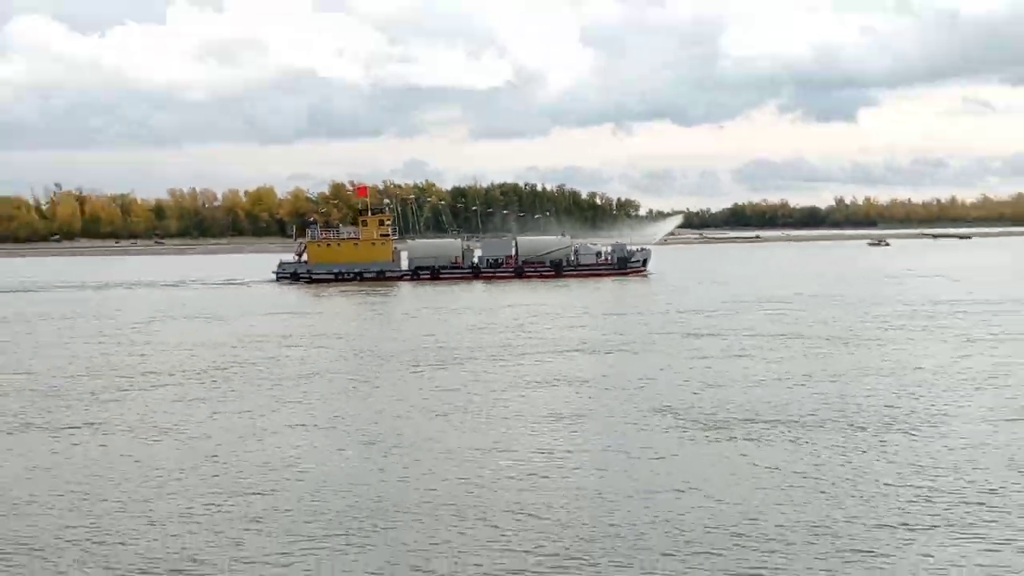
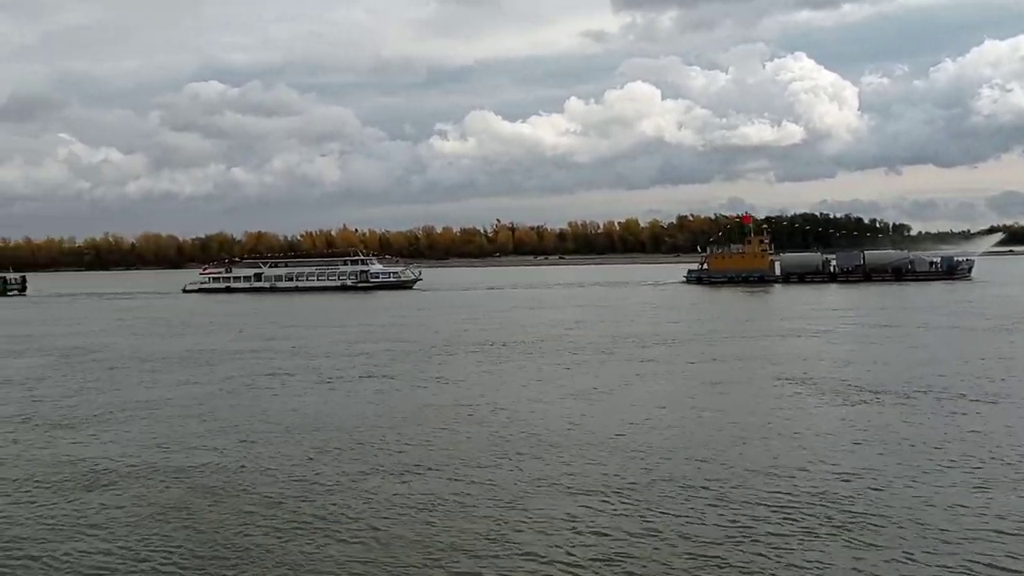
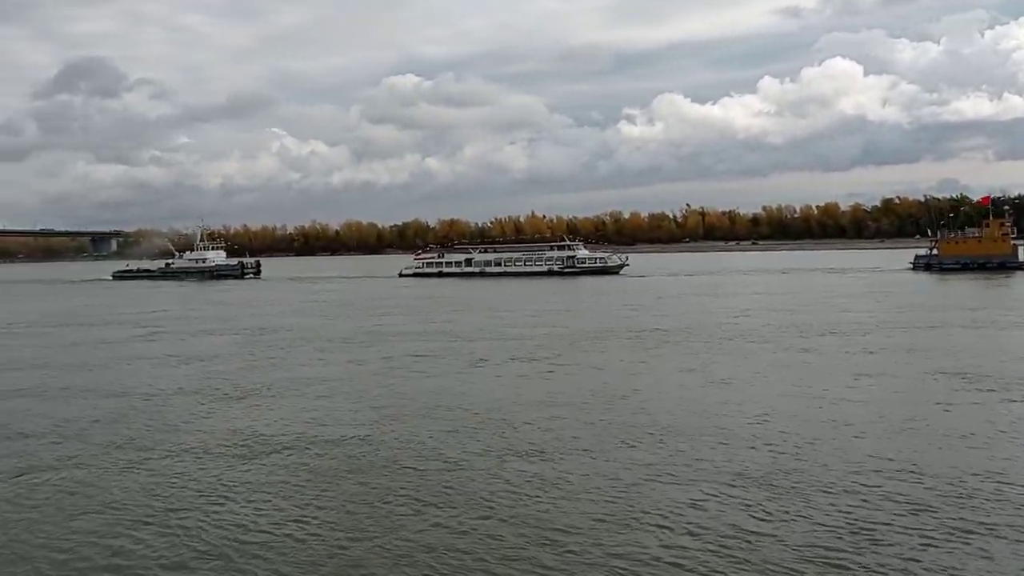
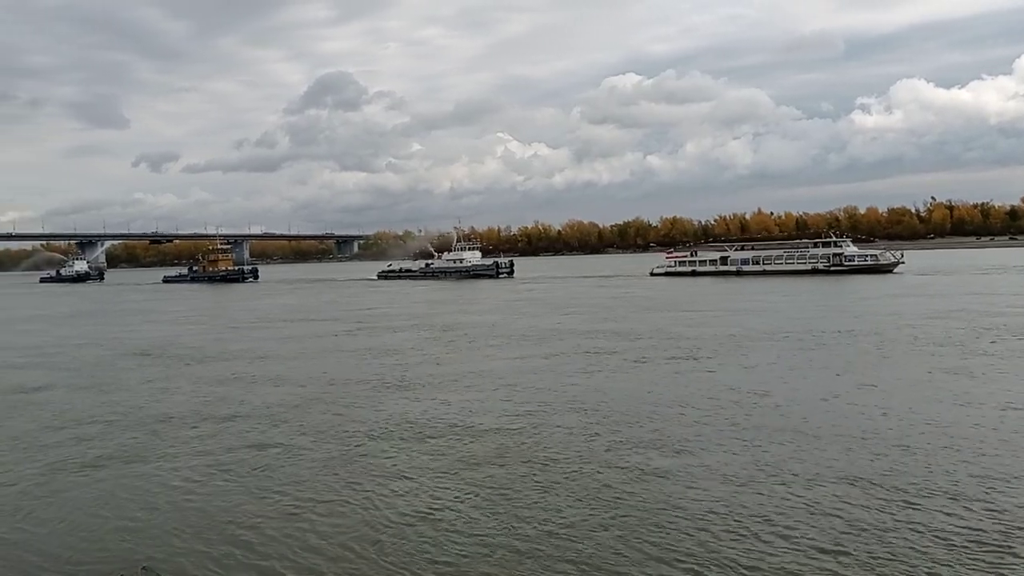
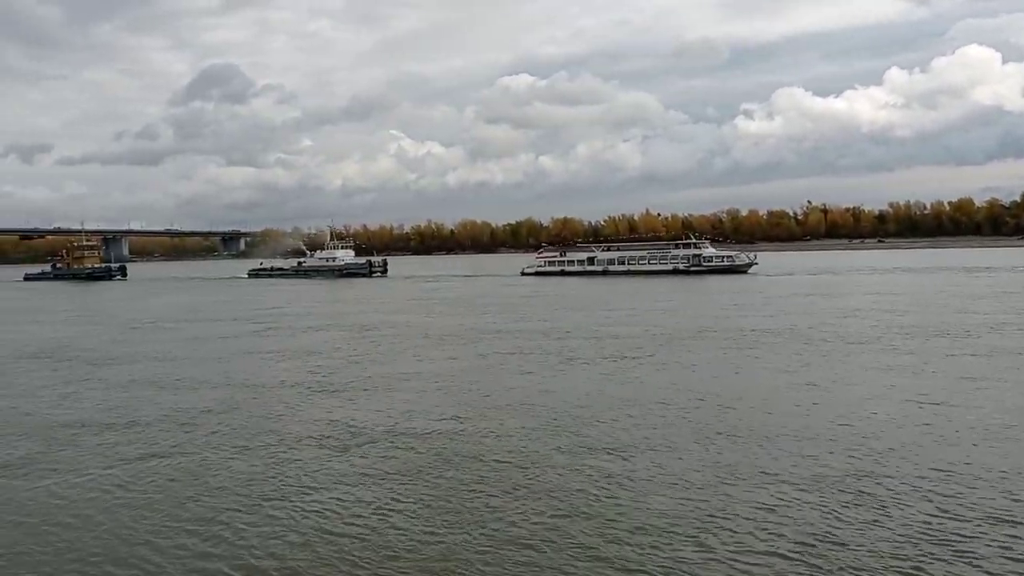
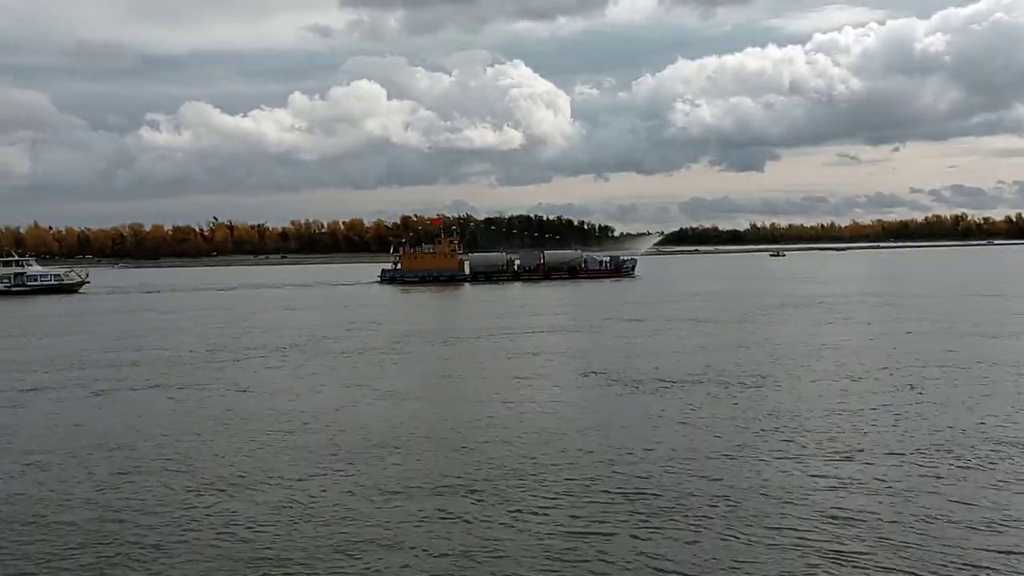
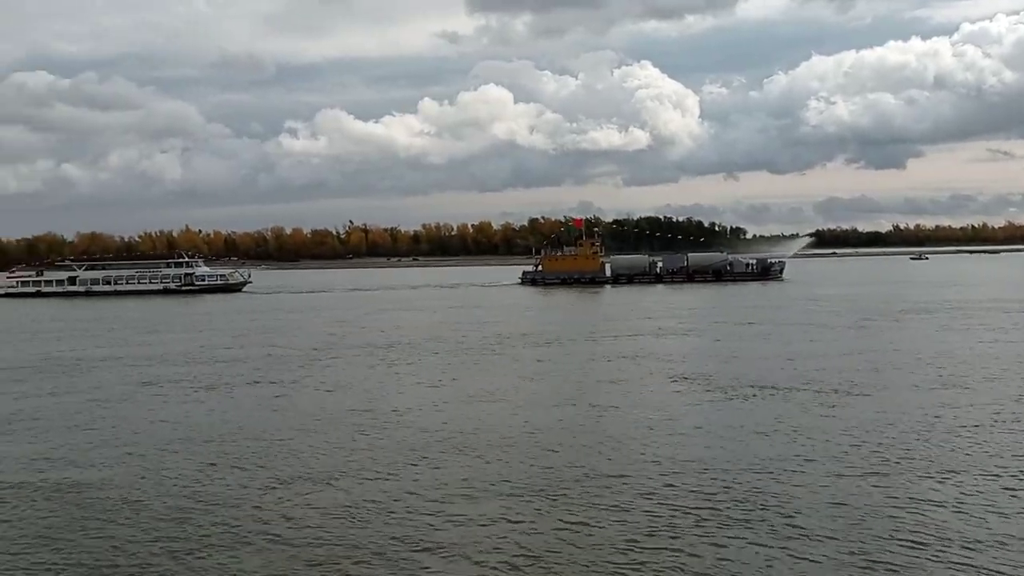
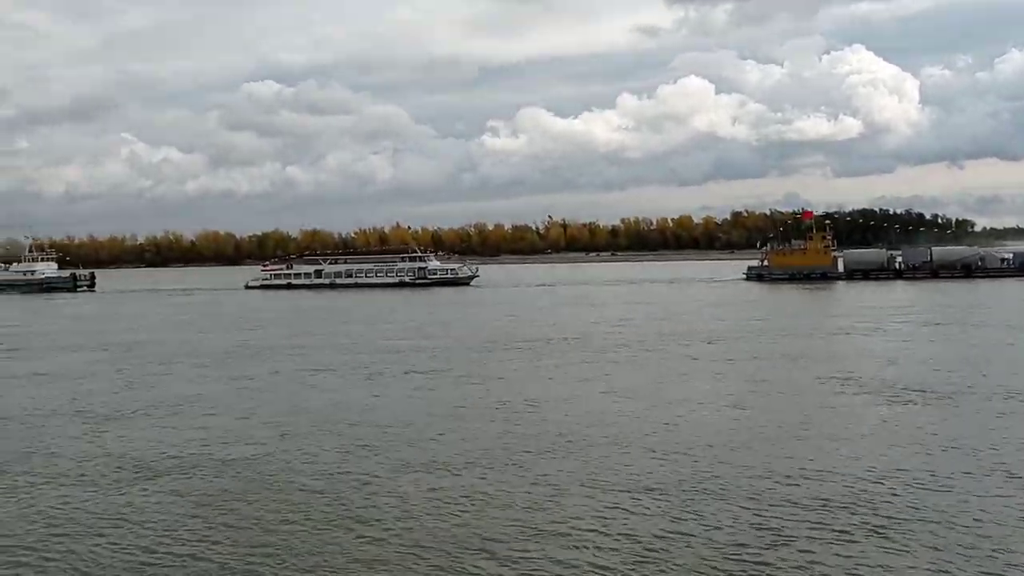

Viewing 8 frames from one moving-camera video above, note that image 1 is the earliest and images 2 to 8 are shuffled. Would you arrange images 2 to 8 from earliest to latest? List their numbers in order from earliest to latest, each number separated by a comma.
6, 7, 2, 8, 3, 5, 4
